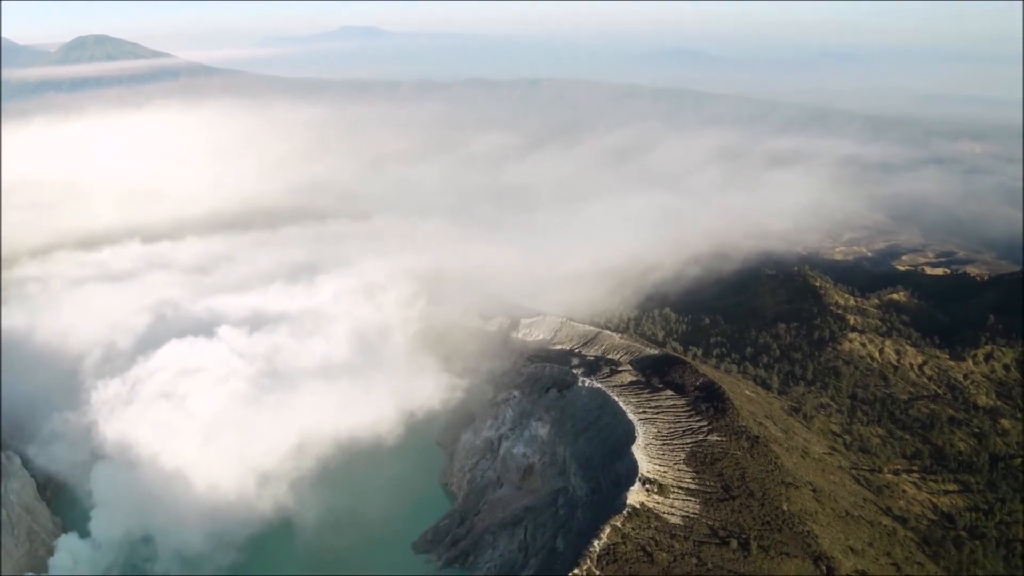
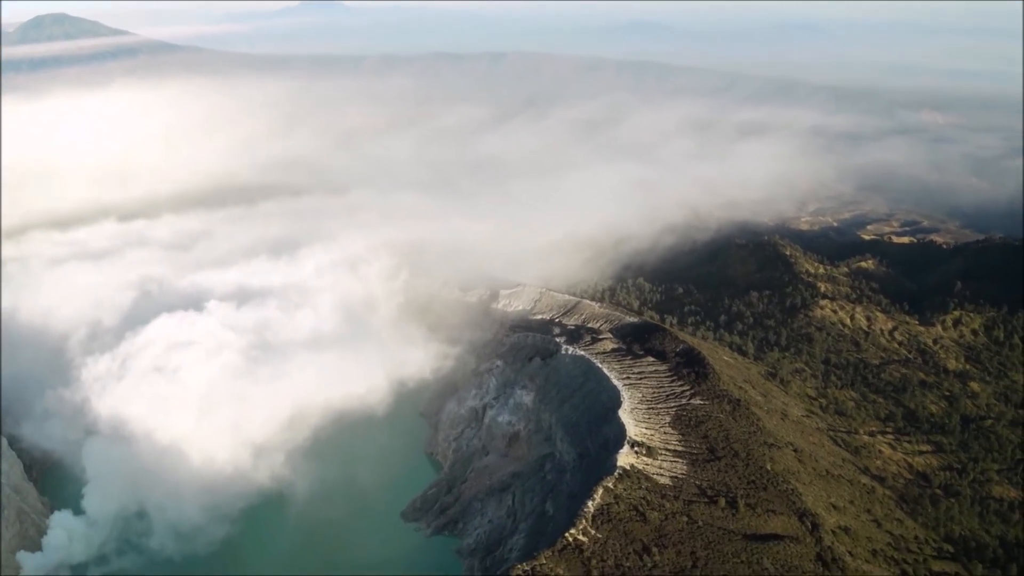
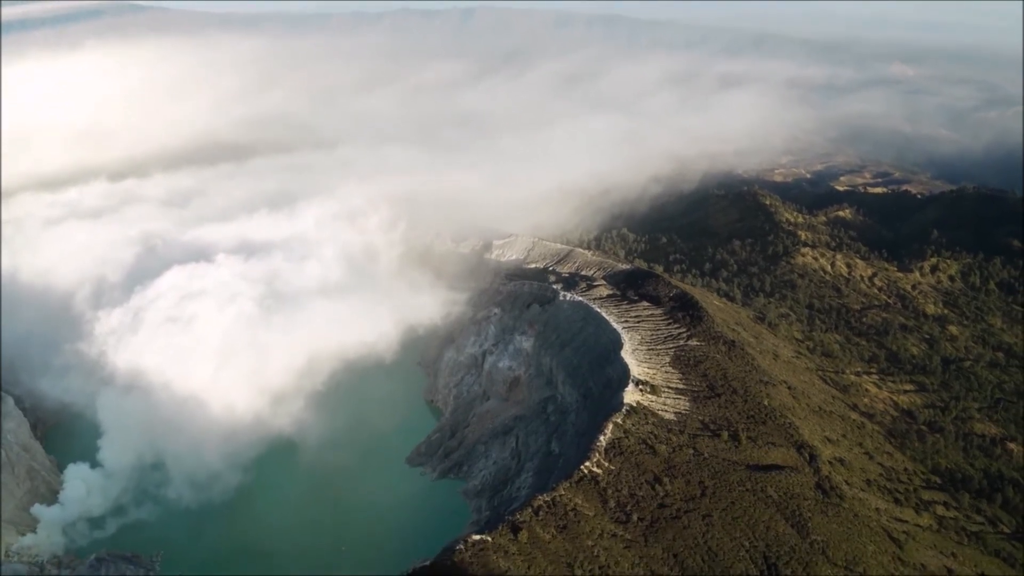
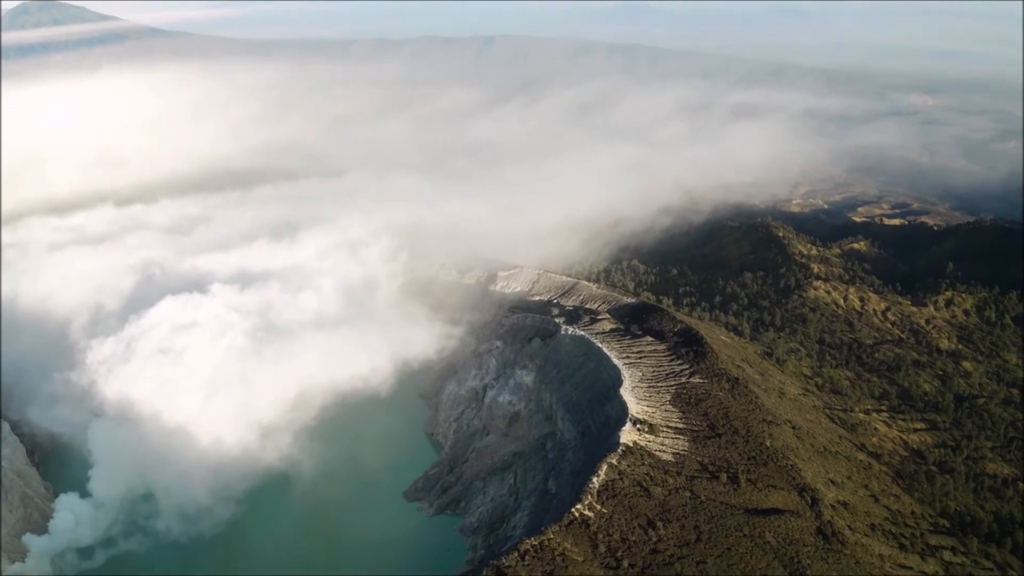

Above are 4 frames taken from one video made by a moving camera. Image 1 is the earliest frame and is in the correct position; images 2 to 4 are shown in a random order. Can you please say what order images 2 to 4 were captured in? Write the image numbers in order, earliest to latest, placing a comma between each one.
2, 4, 3
